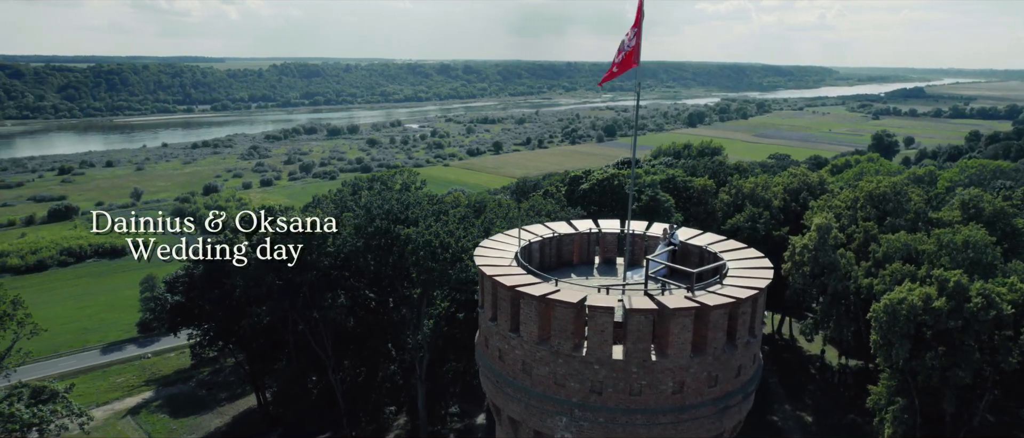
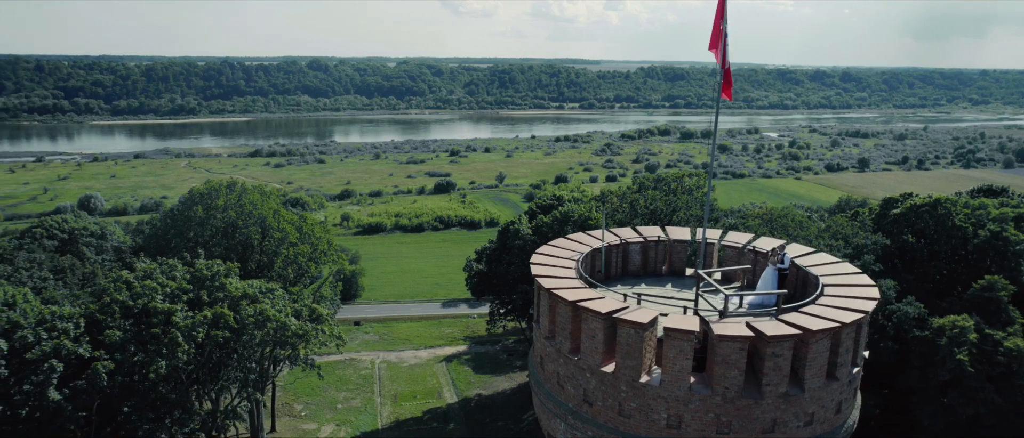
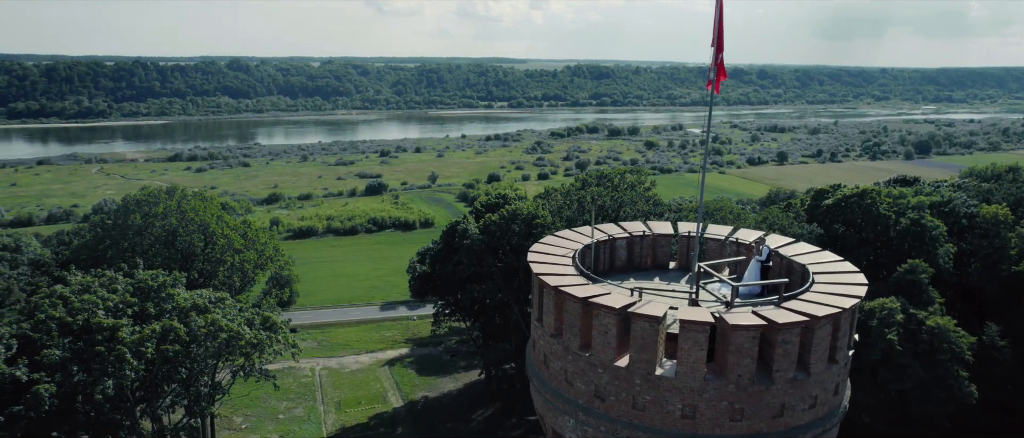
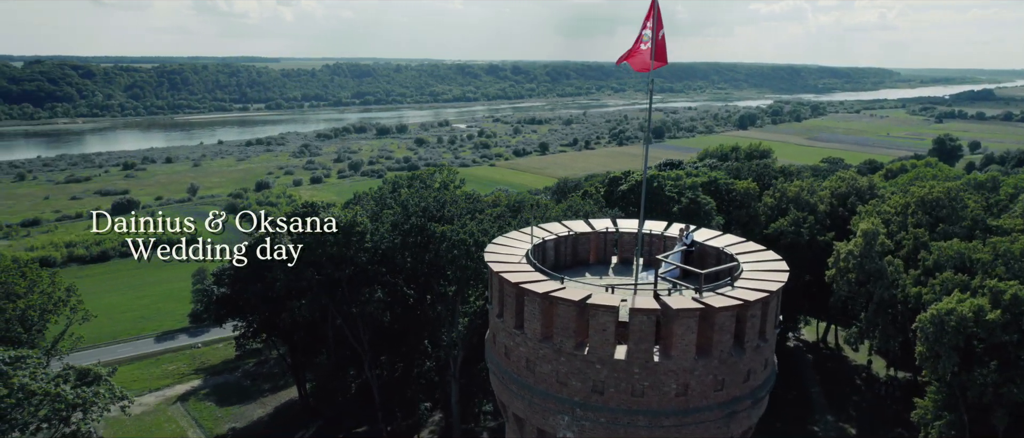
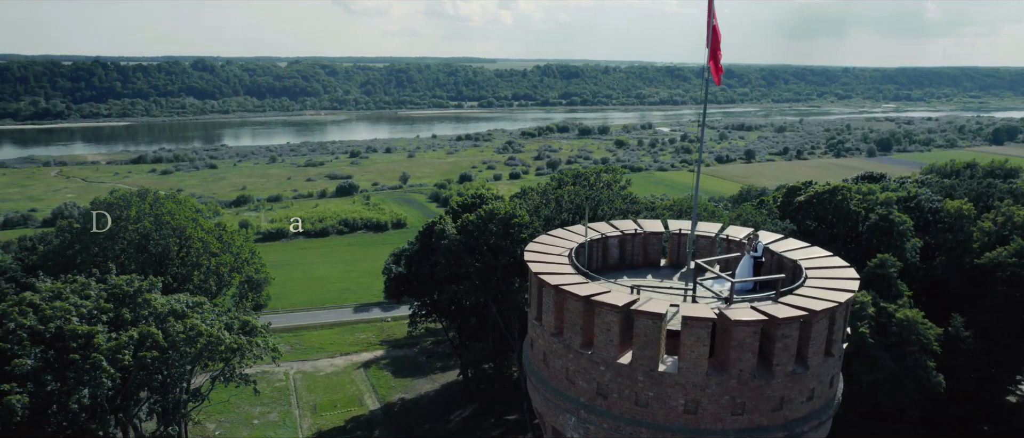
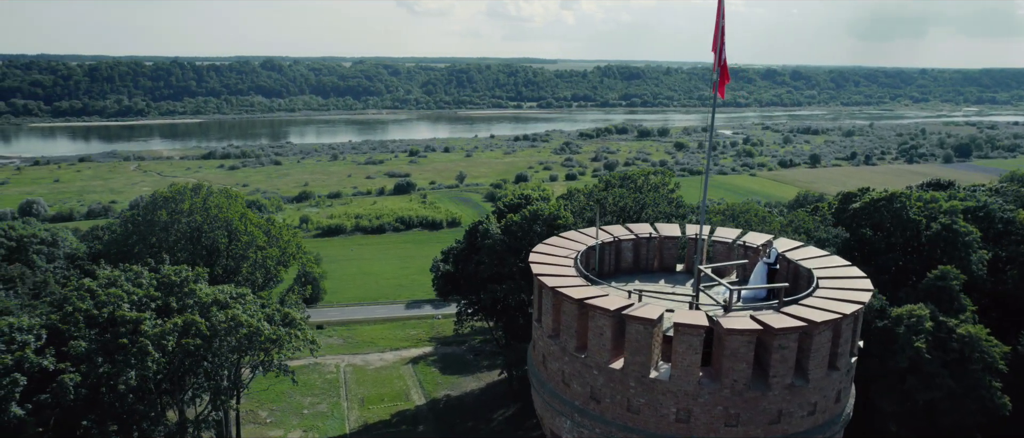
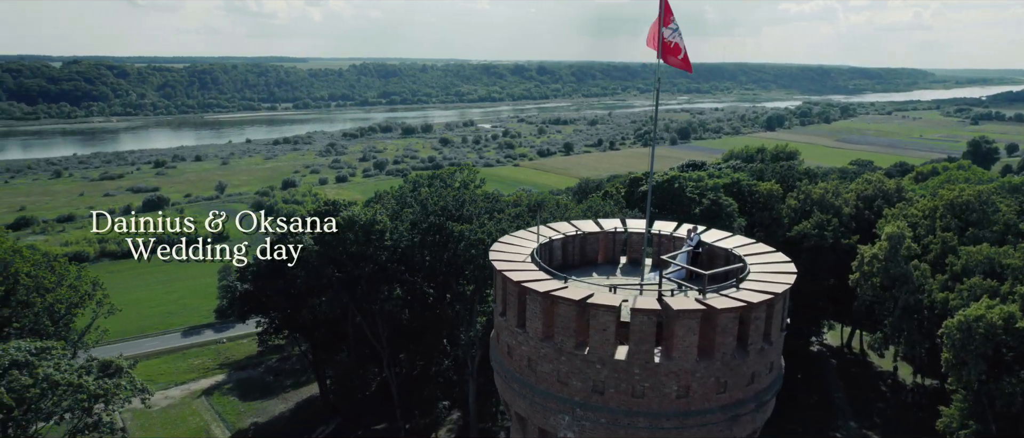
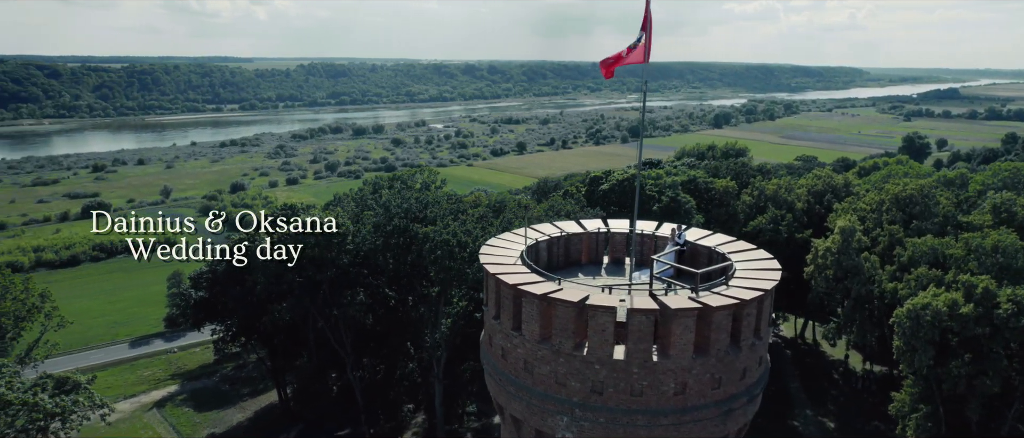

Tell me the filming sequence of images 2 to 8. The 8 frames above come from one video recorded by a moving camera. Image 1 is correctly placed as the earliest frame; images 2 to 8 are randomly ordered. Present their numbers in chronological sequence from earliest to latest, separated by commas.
8, 4, 7, 5, 3, 6, 2
